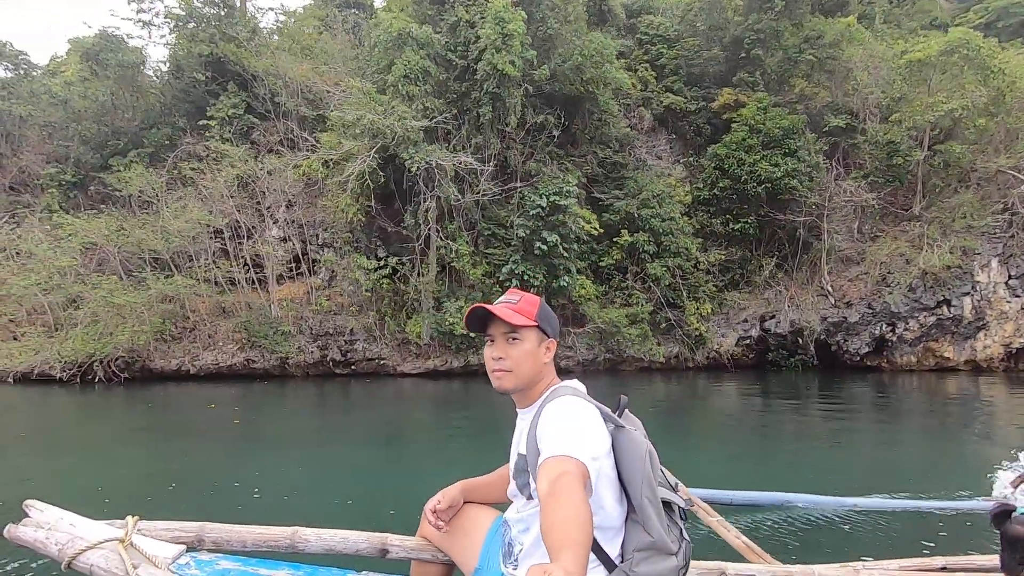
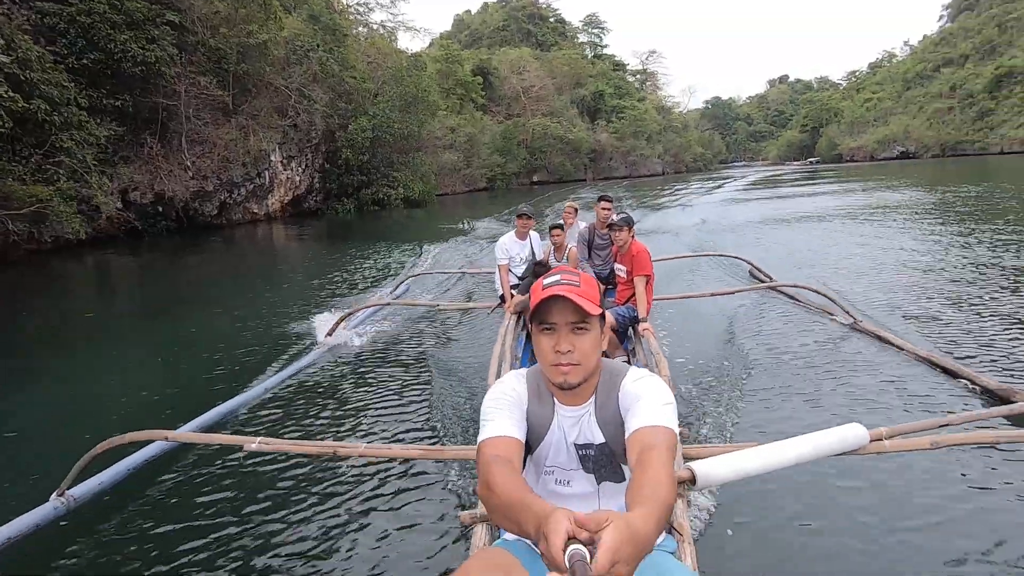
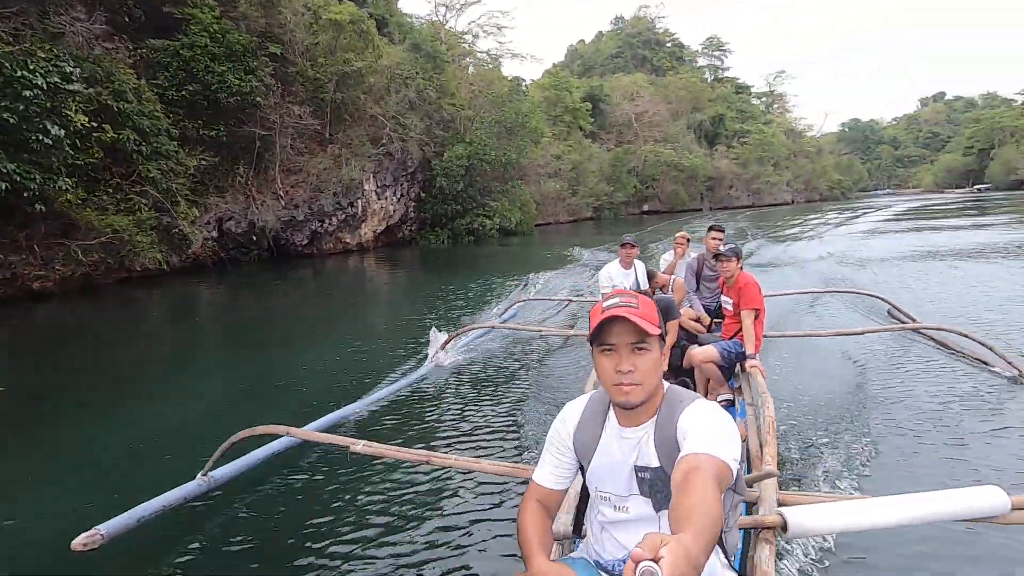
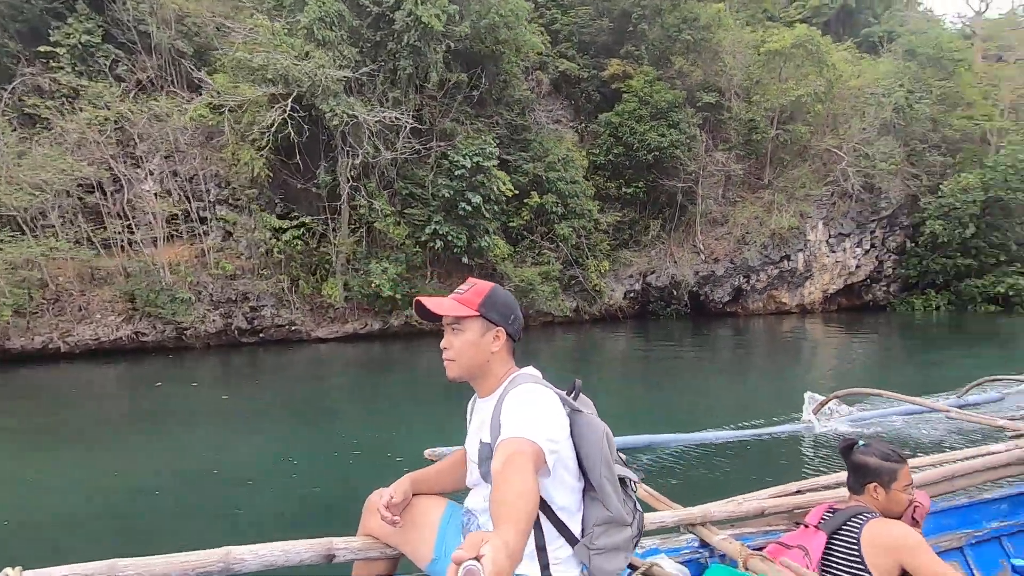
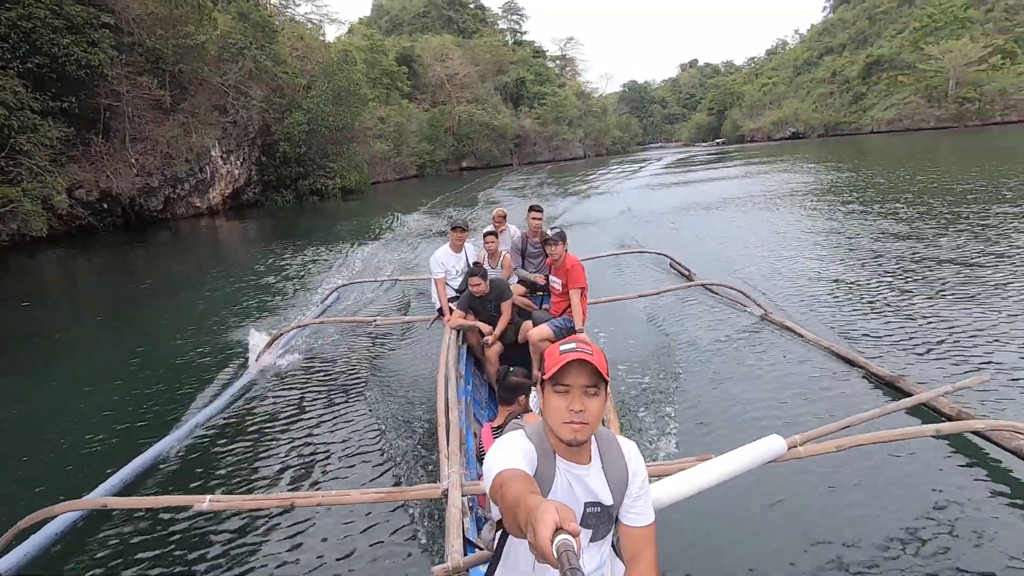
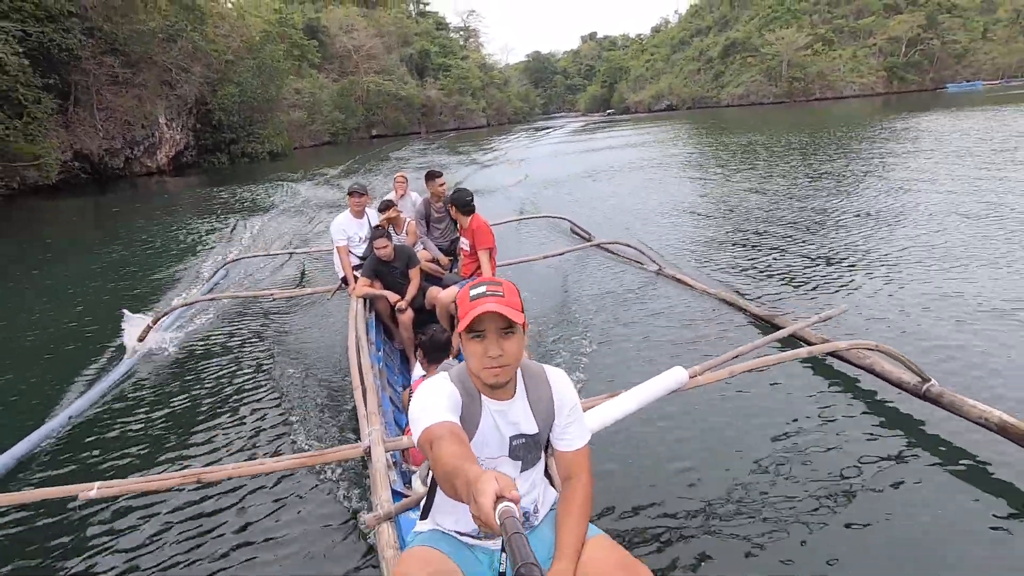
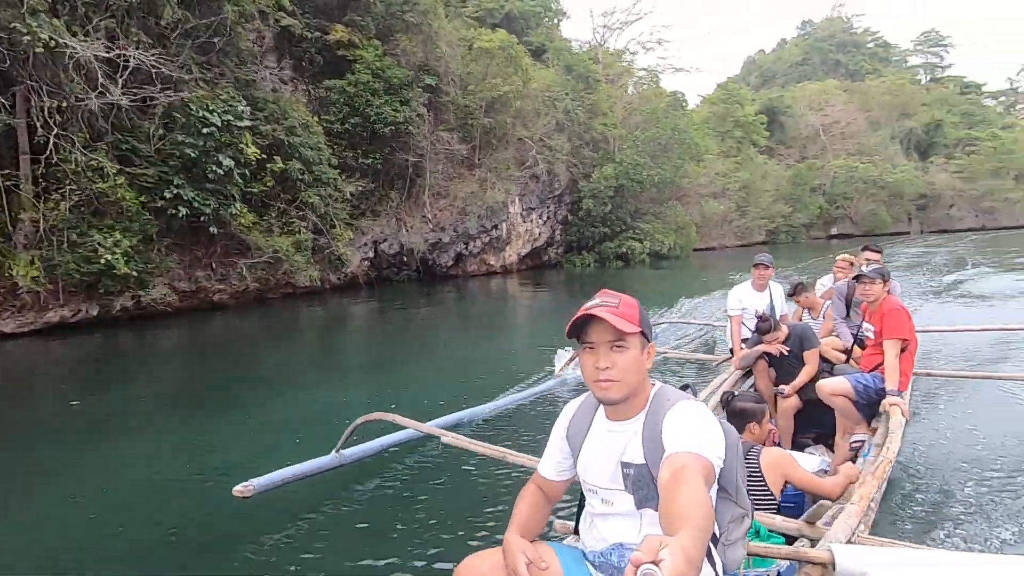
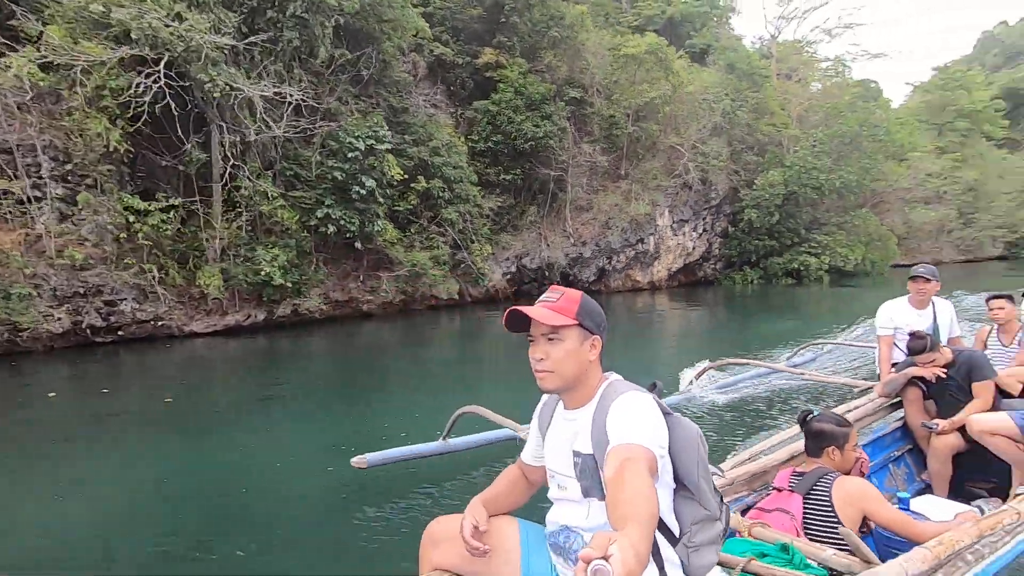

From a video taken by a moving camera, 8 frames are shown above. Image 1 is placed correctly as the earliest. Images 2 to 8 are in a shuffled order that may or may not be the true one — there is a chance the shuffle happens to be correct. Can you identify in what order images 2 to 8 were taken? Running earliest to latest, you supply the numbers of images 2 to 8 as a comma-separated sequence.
4, 8, 7, 3, 2, 5, 6
